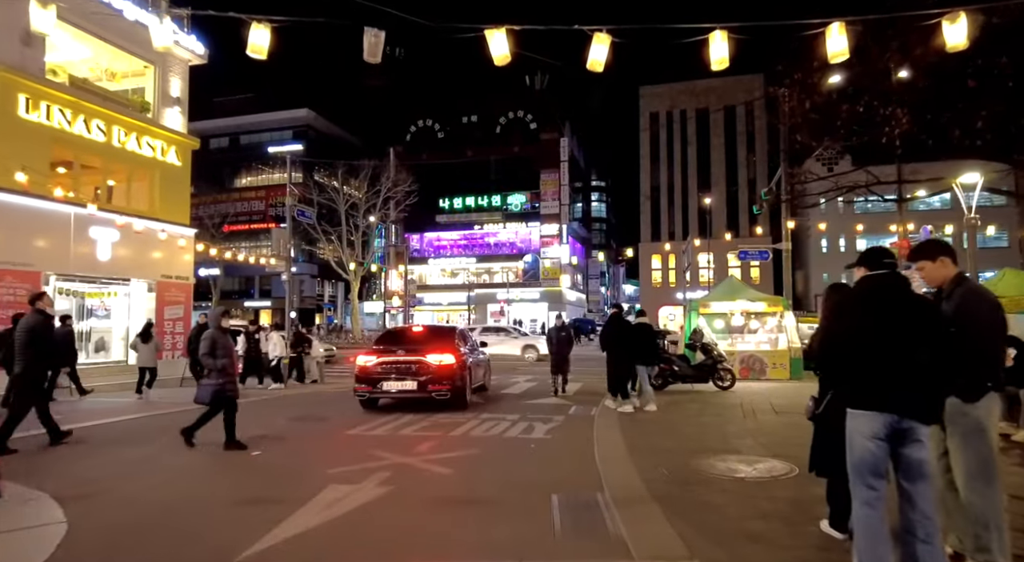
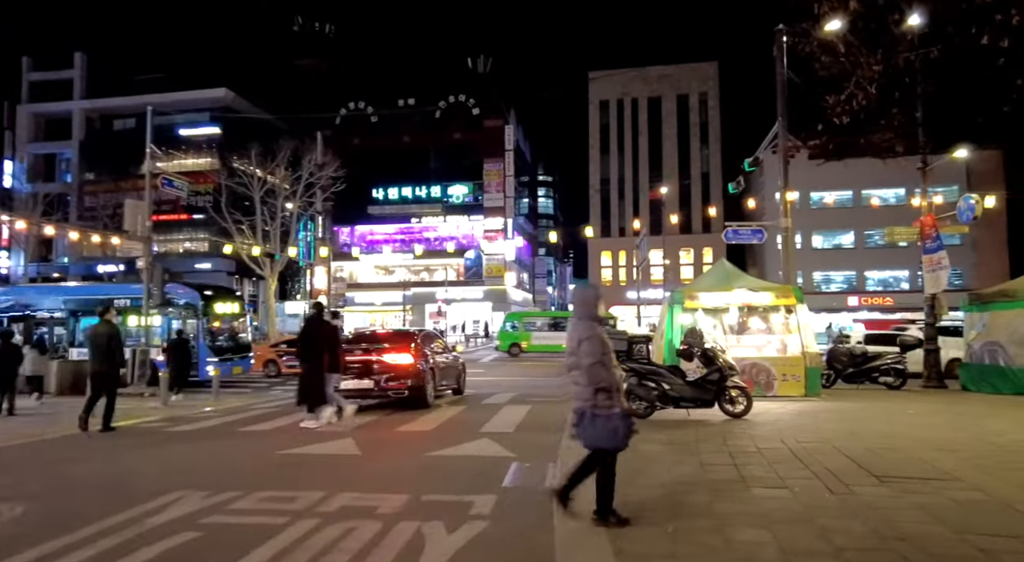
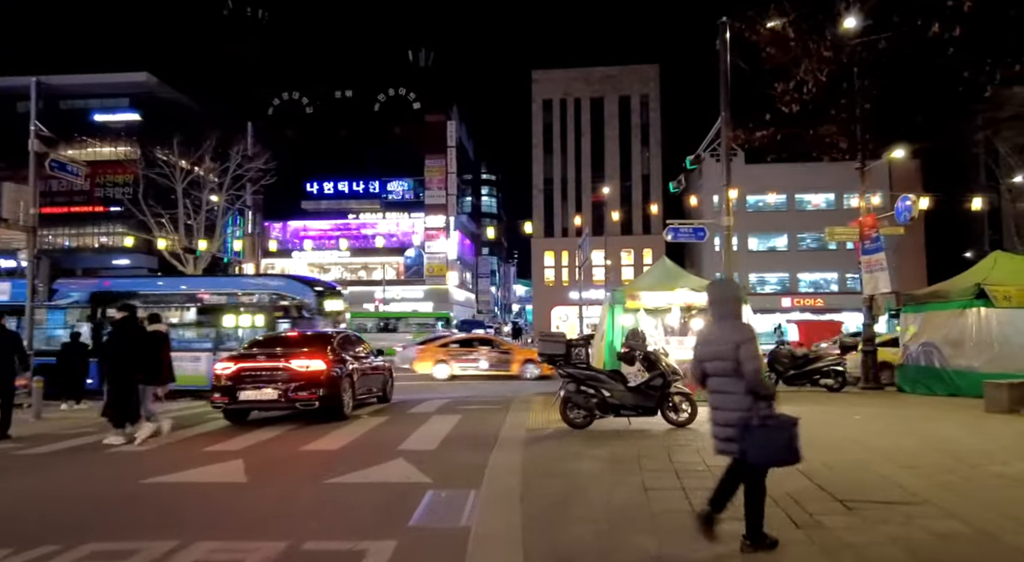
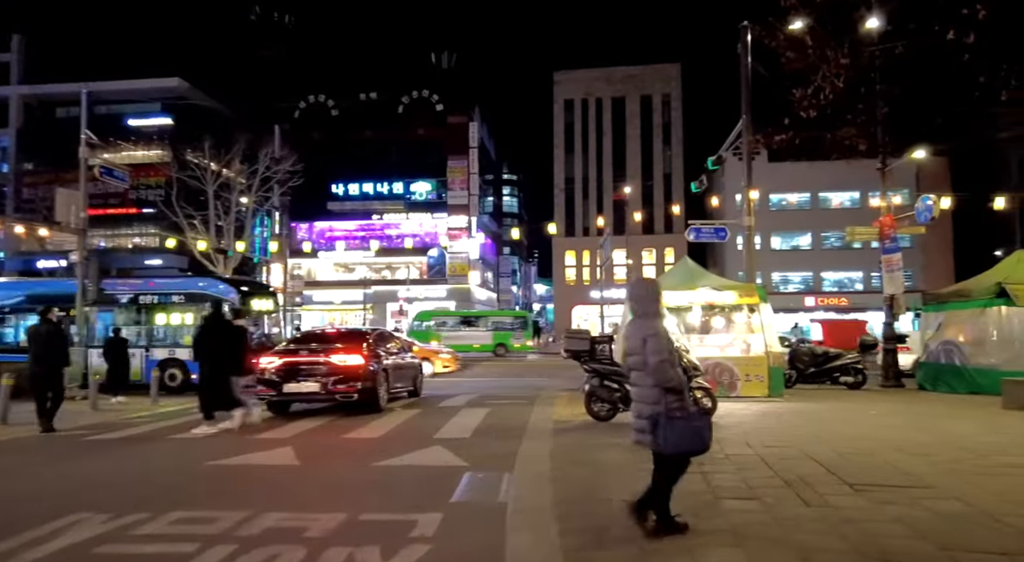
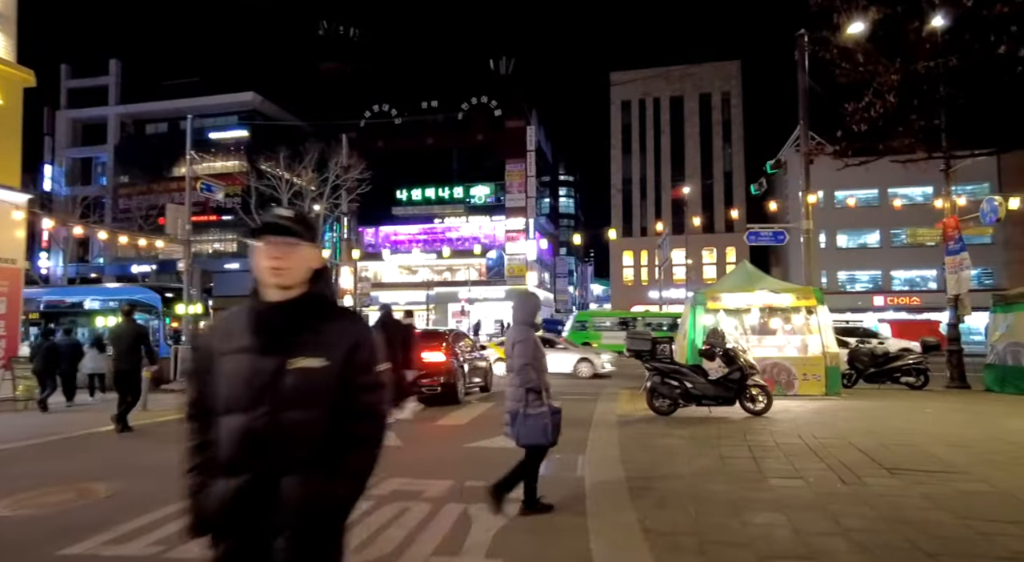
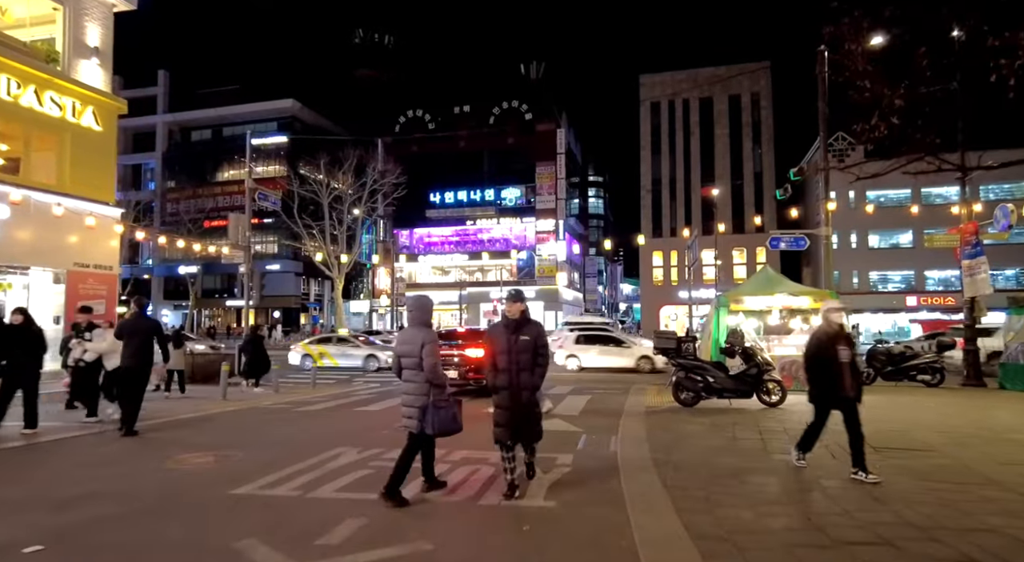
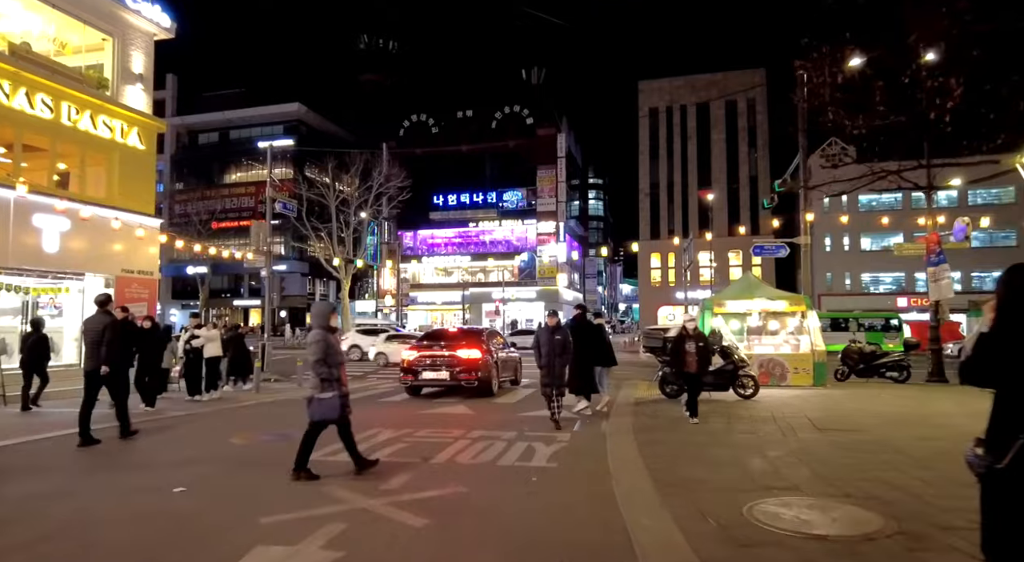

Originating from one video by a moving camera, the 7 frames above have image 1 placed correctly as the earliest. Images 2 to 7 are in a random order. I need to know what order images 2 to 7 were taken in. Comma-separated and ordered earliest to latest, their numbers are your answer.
7, 6, 5, 2, 4, 3
